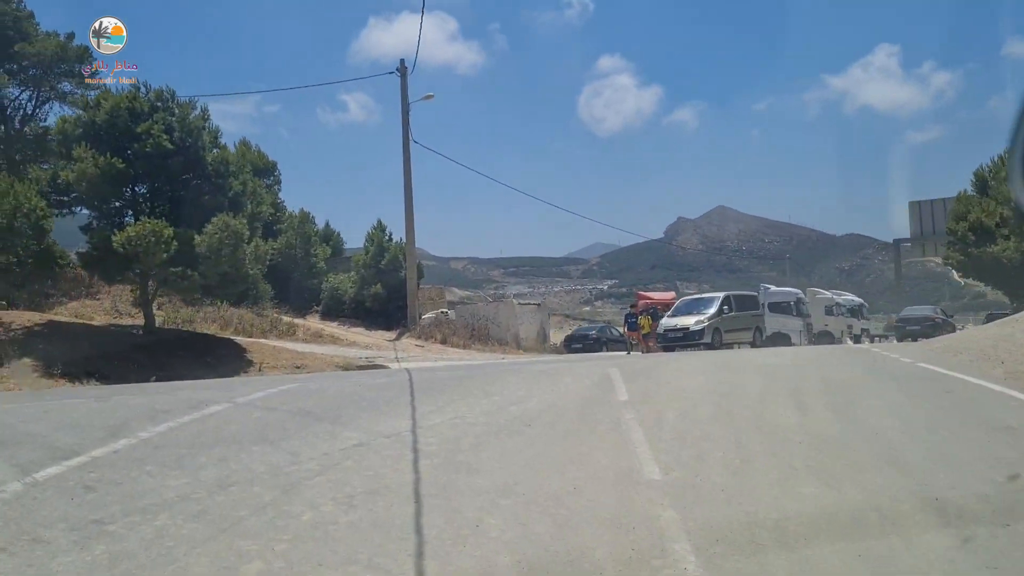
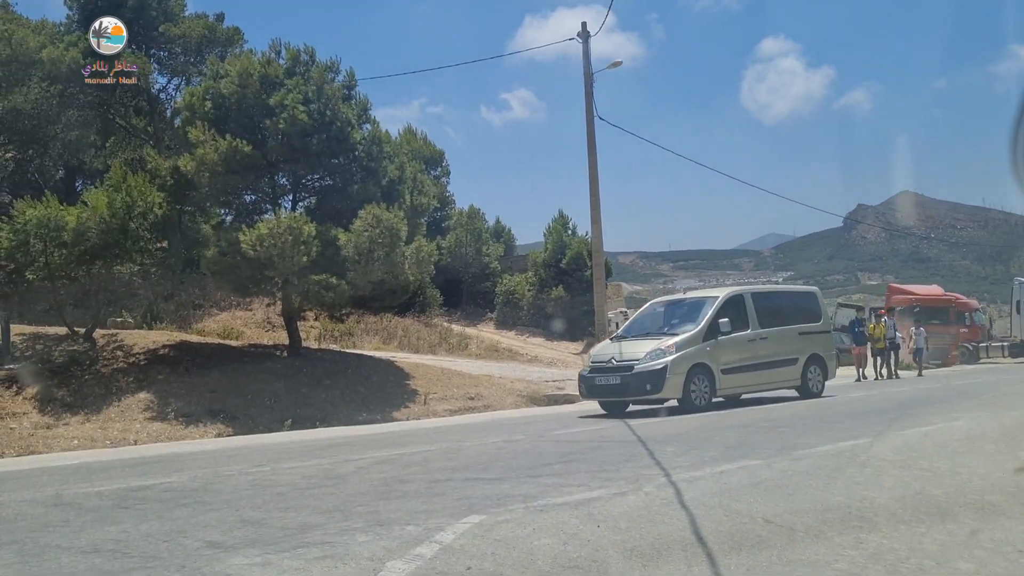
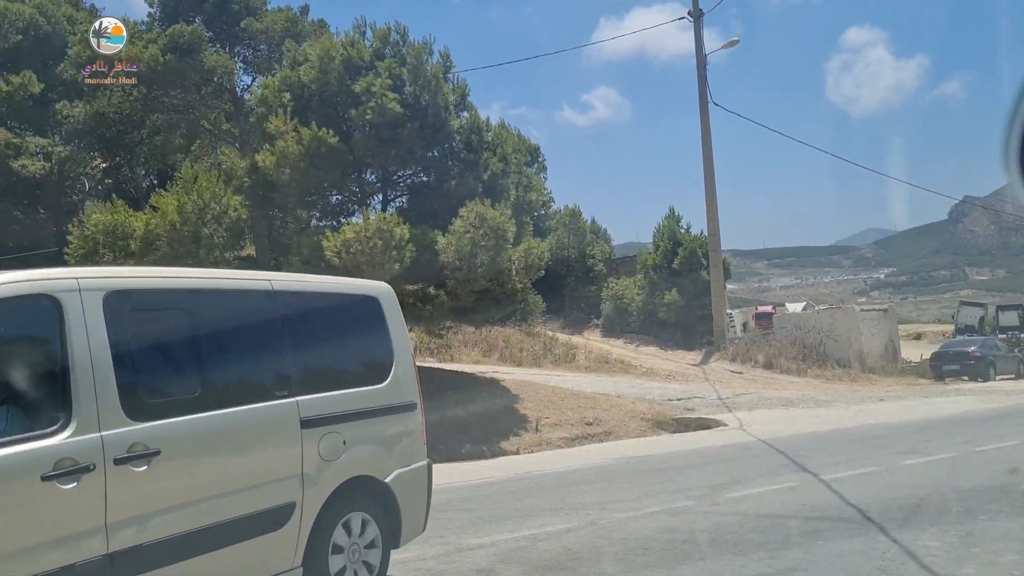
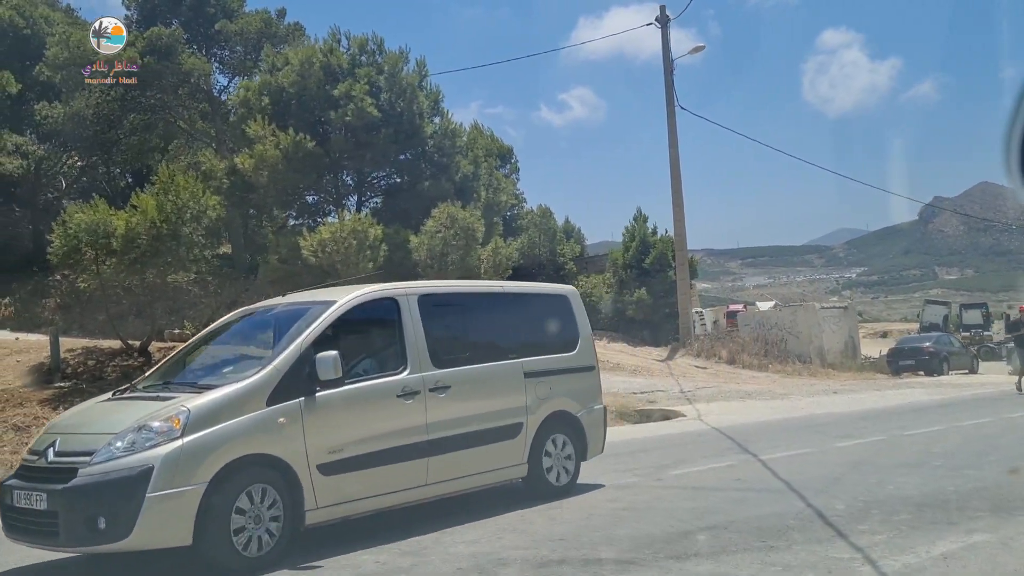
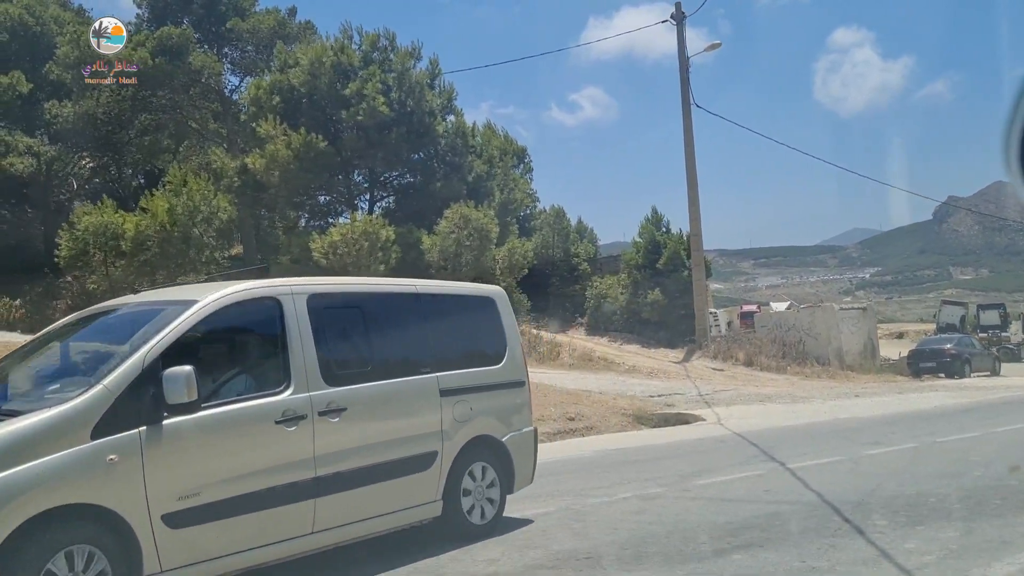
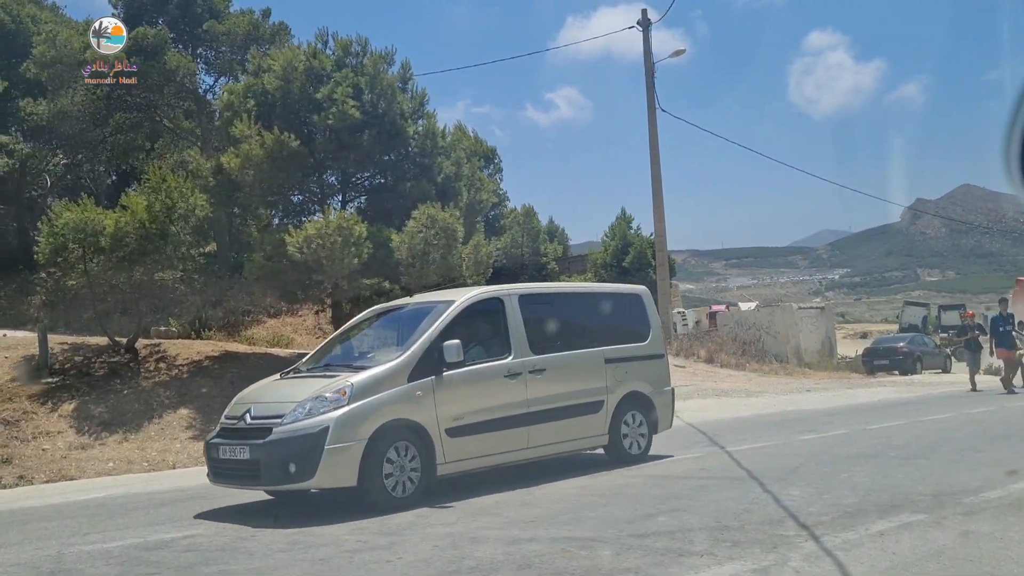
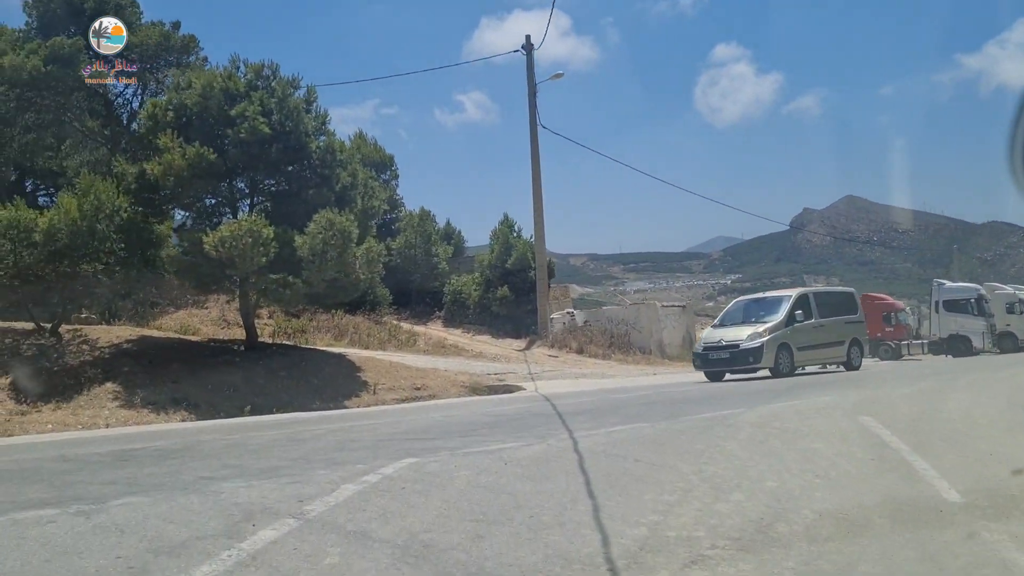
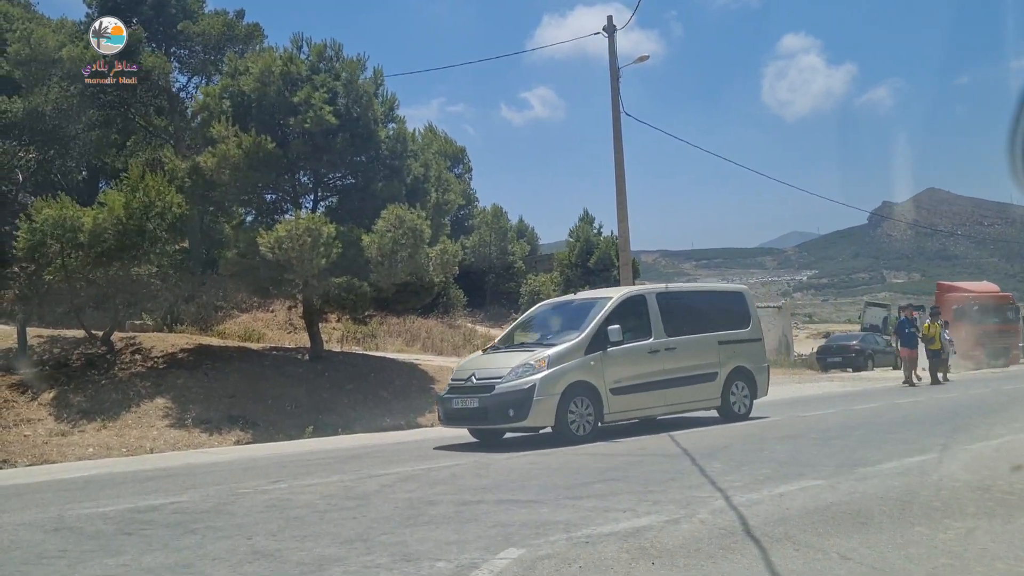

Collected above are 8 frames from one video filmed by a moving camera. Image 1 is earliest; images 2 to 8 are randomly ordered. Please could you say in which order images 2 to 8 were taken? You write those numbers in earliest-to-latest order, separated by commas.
7, 2, 8, 6, 4, 5, 3
